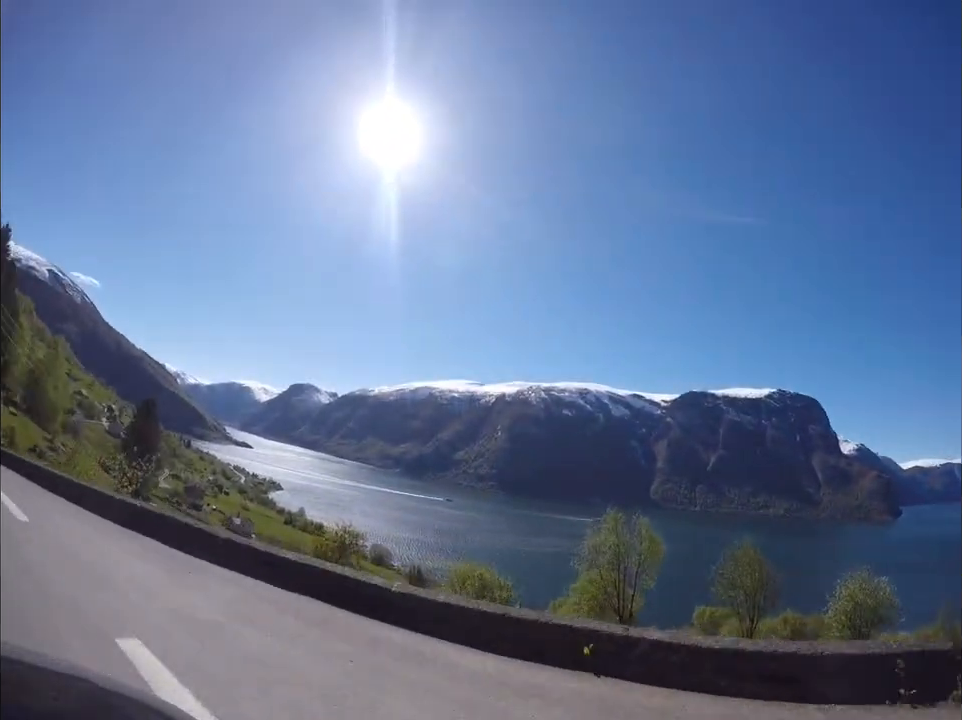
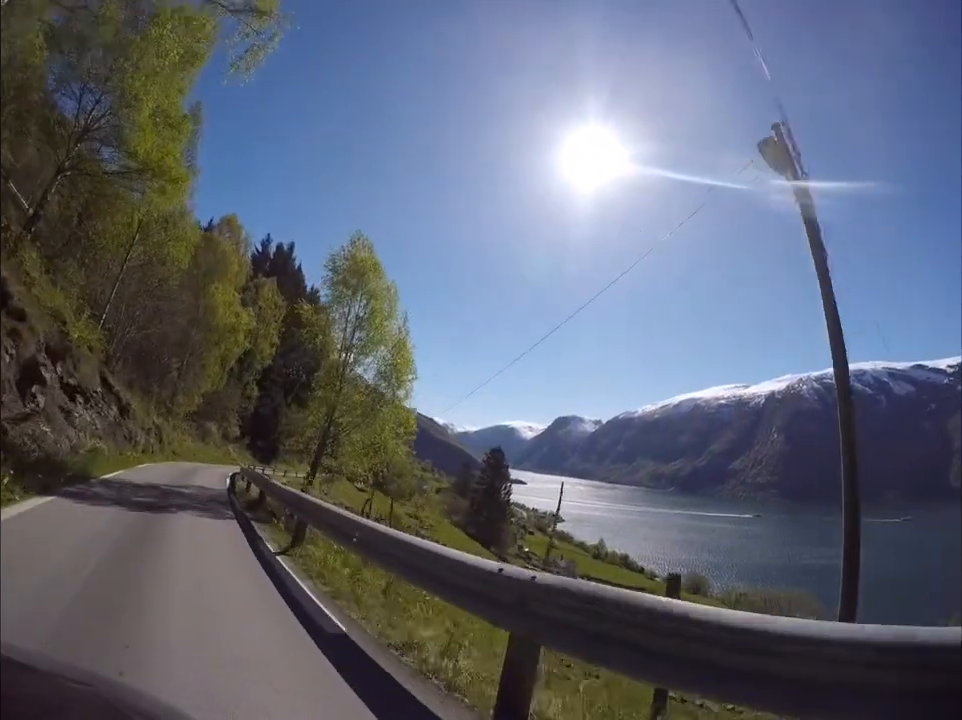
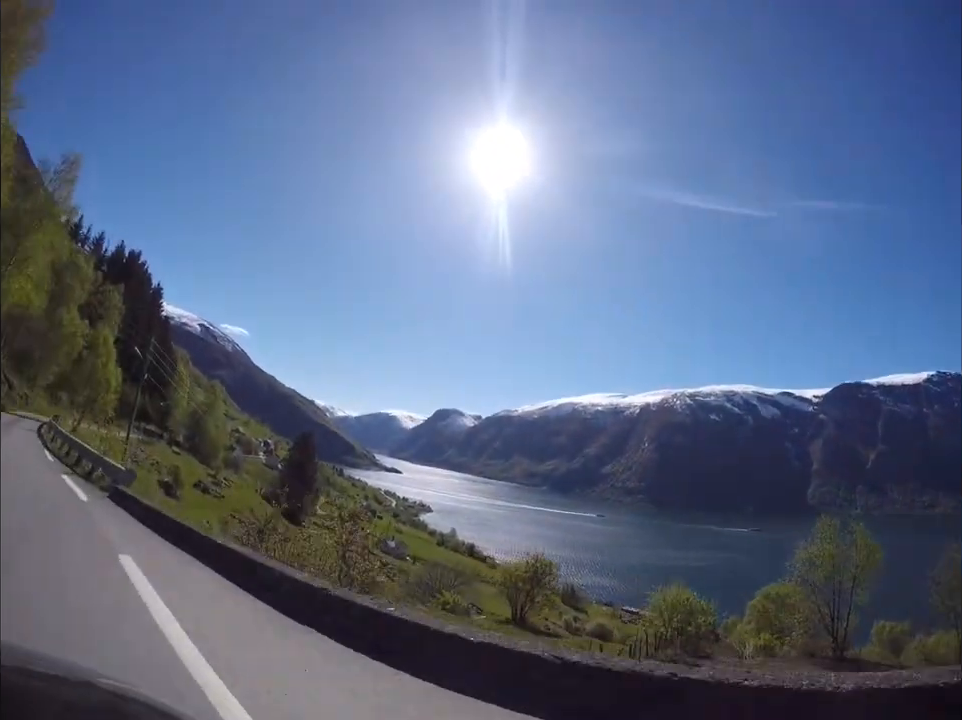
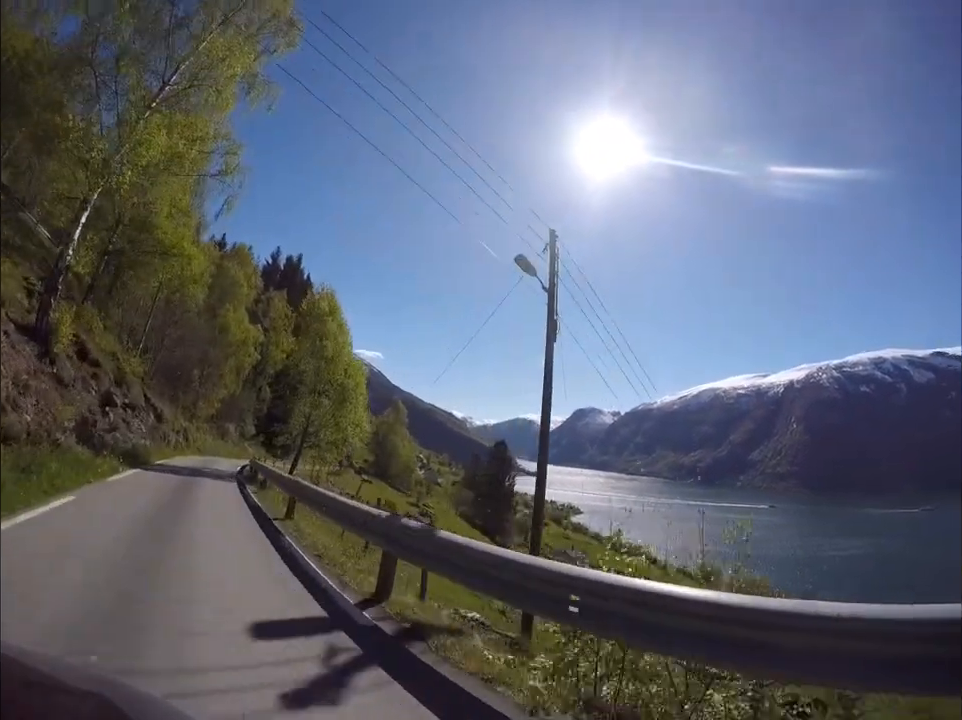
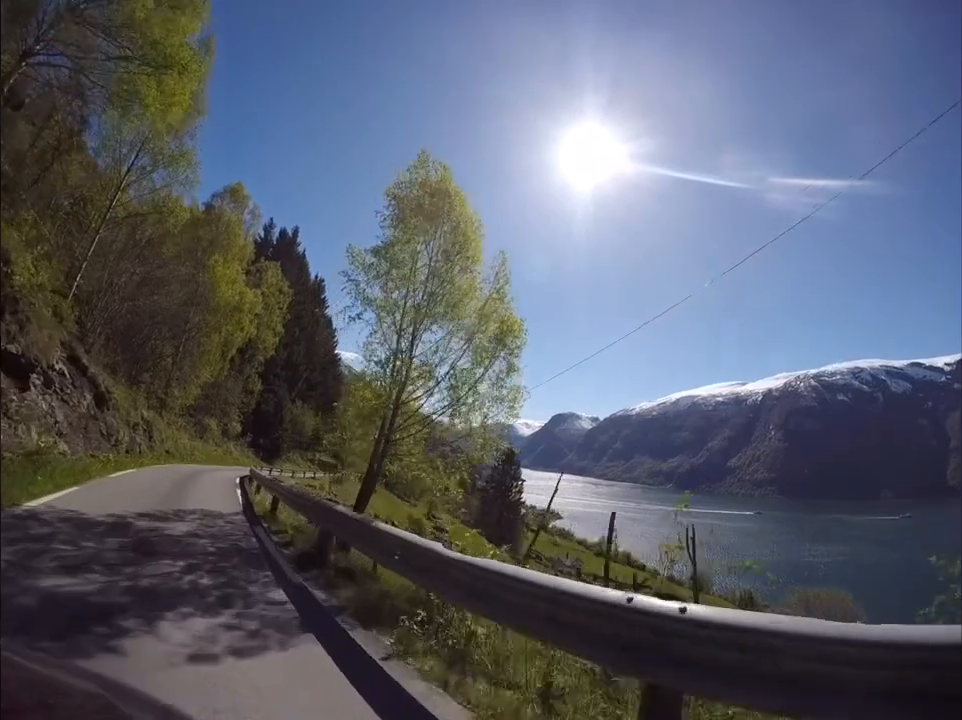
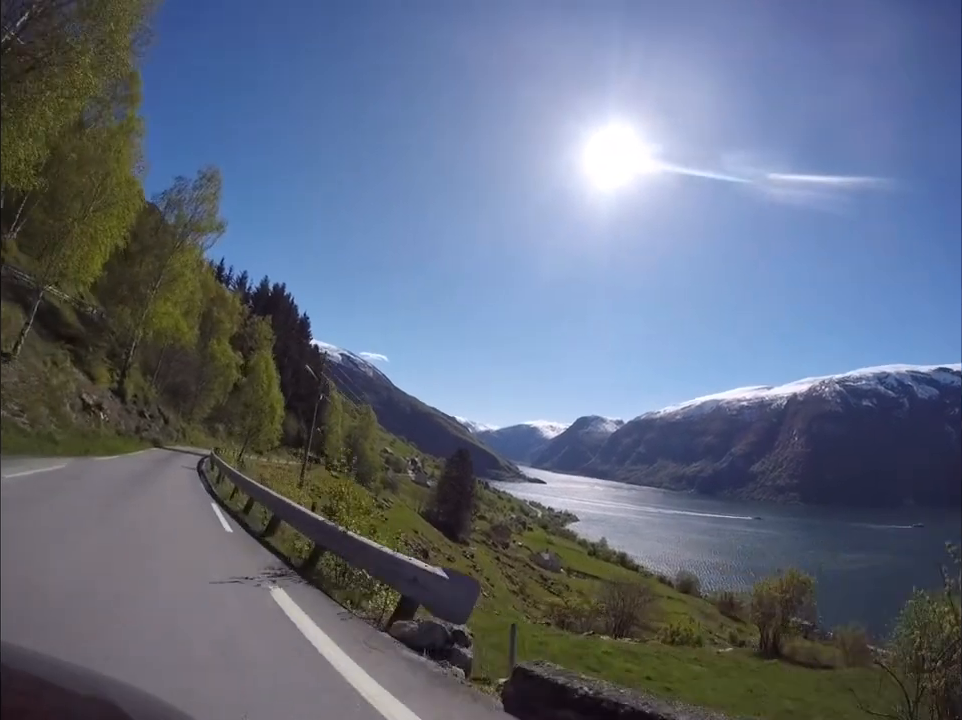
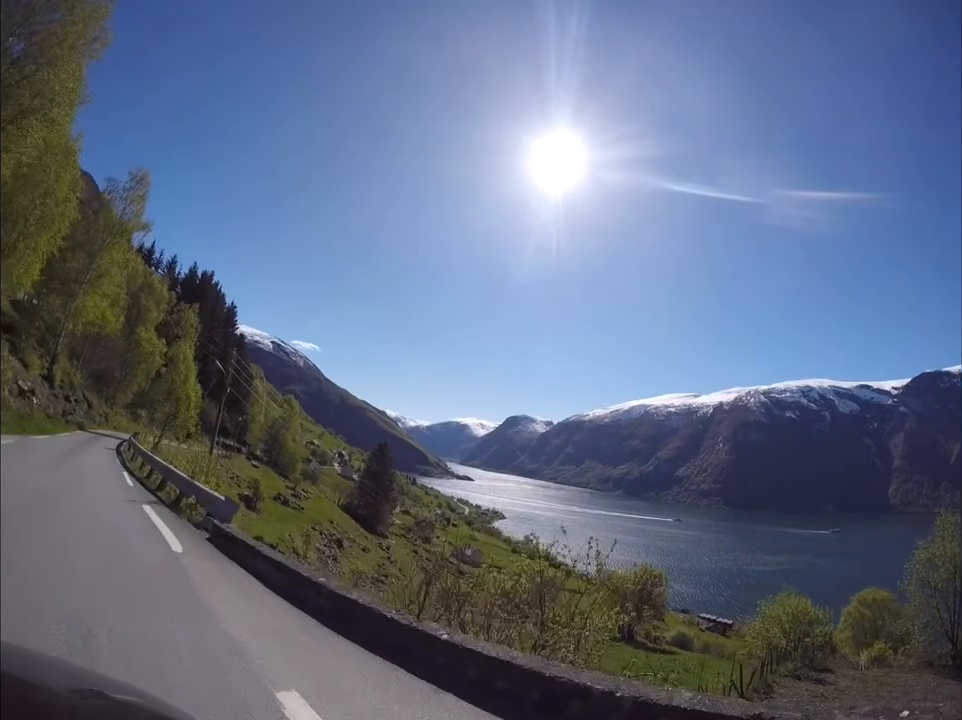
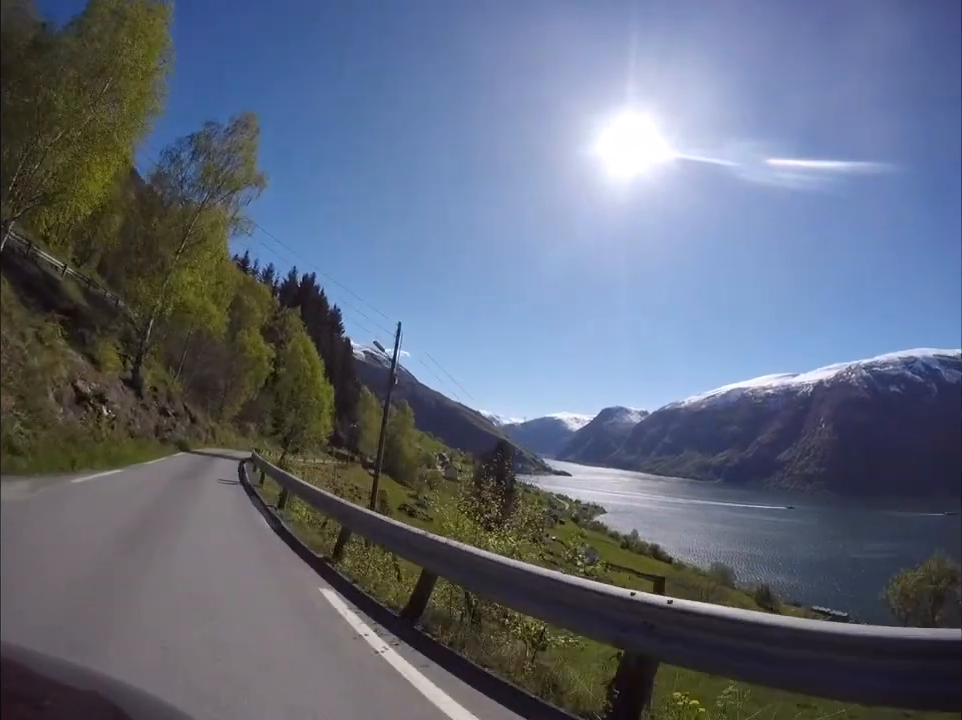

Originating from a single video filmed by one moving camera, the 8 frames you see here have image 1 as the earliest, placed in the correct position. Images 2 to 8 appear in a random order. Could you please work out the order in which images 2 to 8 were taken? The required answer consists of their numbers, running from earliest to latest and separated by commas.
3, 7, 6, 8, 4, 2, 5
